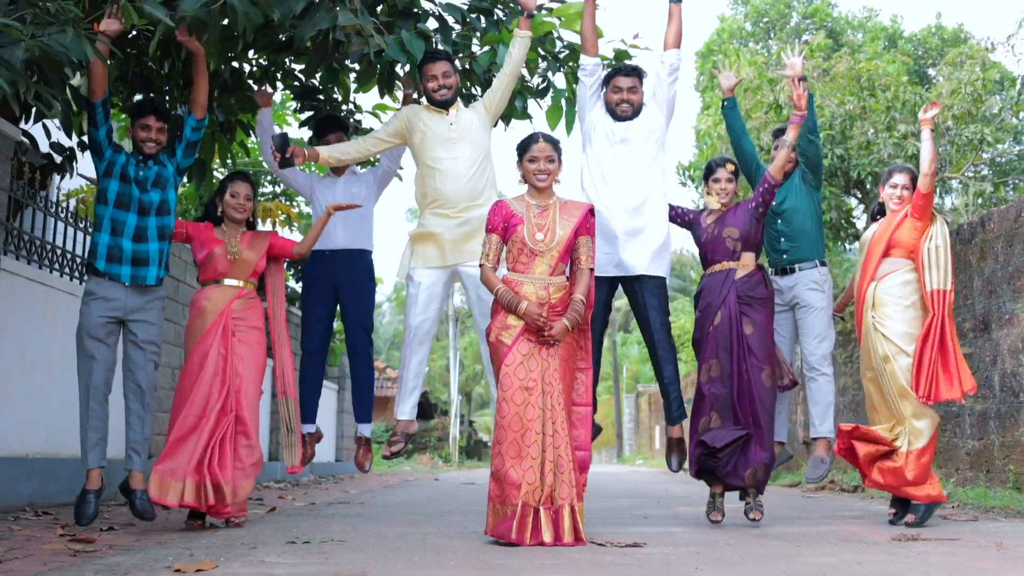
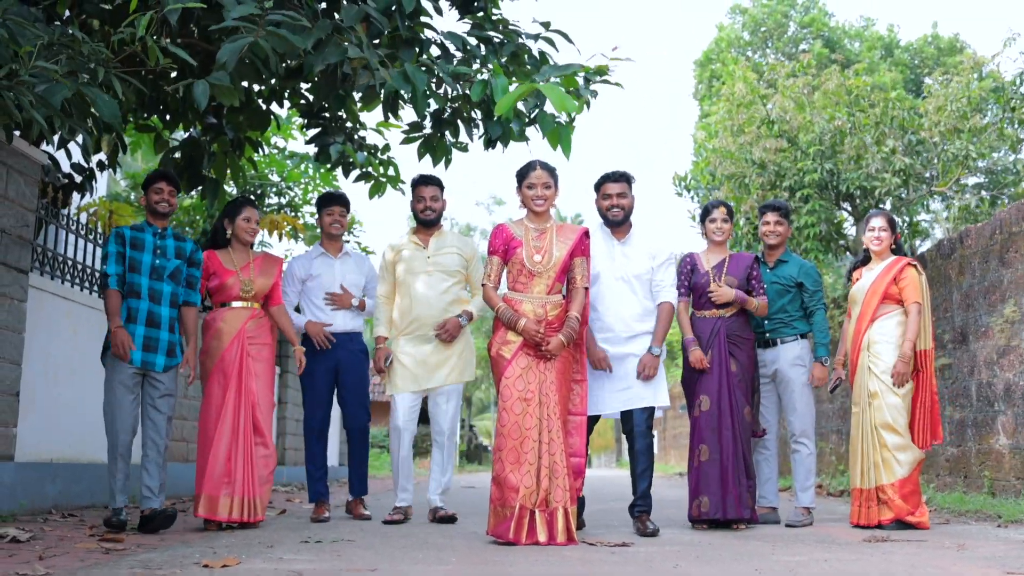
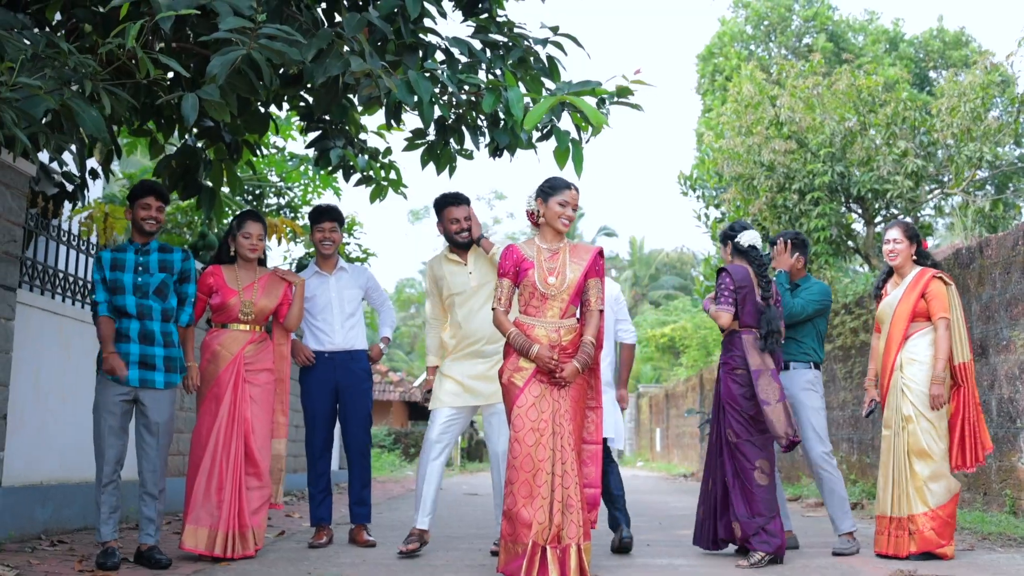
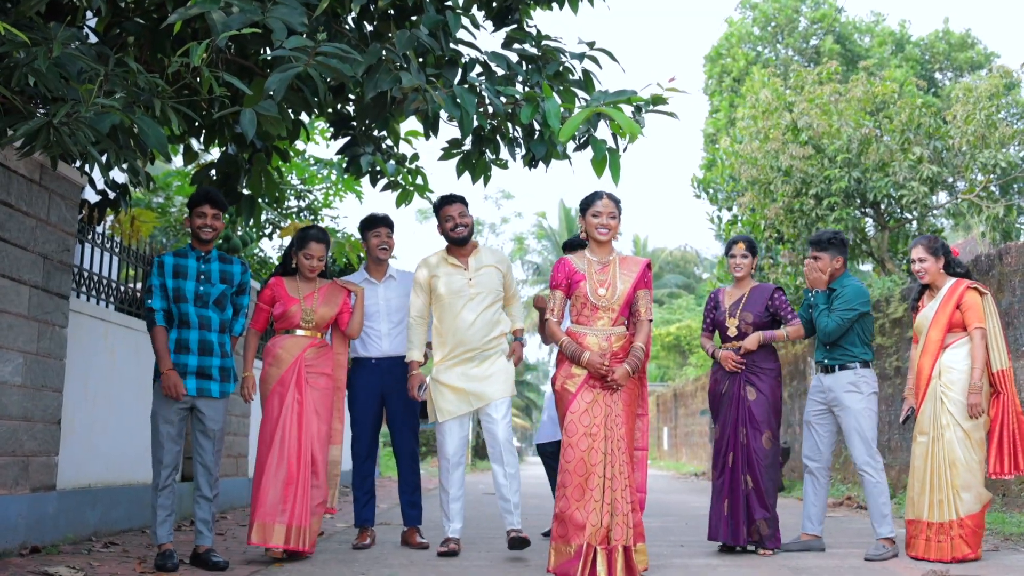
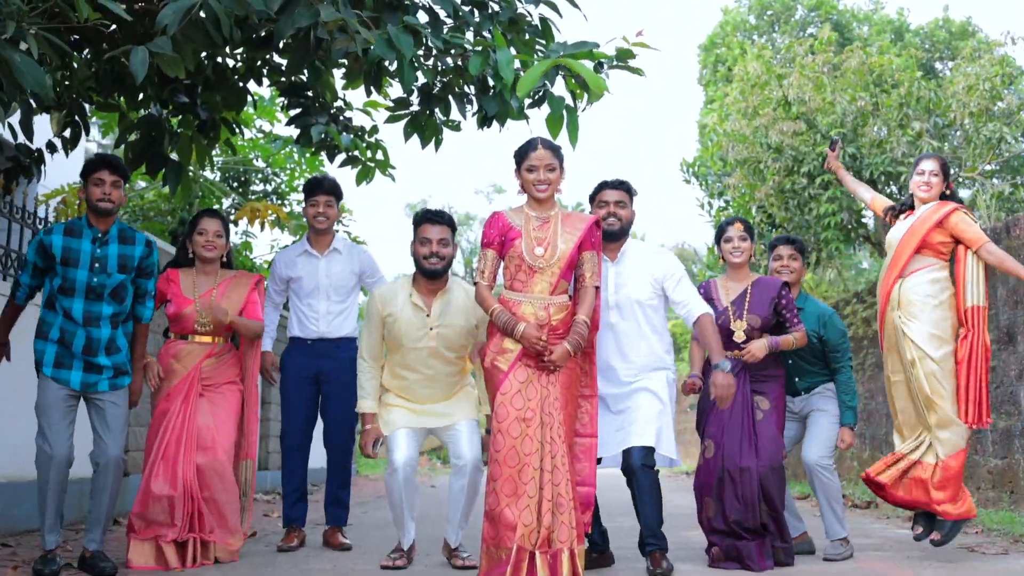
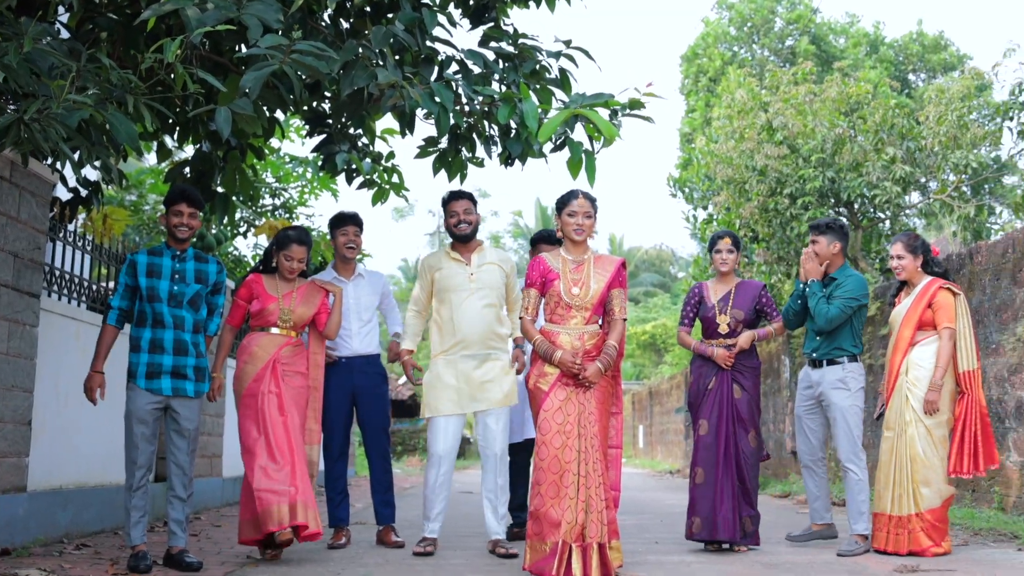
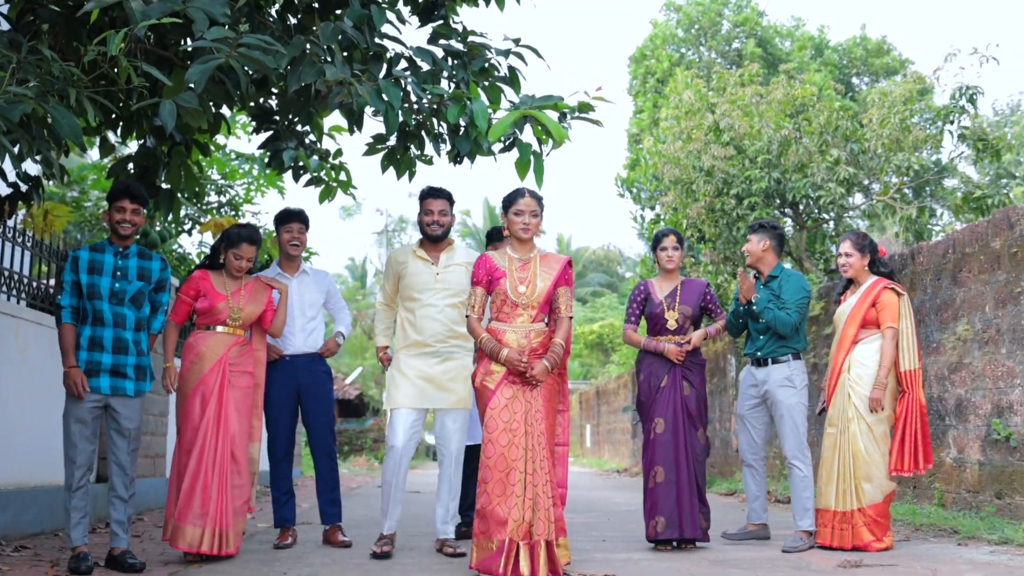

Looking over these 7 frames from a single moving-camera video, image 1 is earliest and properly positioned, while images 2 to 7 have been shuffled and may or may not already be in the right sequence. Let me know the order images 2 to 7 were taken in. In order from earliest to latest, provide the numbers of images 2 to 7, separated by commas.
2, 5, 3, 4, 6, 7
